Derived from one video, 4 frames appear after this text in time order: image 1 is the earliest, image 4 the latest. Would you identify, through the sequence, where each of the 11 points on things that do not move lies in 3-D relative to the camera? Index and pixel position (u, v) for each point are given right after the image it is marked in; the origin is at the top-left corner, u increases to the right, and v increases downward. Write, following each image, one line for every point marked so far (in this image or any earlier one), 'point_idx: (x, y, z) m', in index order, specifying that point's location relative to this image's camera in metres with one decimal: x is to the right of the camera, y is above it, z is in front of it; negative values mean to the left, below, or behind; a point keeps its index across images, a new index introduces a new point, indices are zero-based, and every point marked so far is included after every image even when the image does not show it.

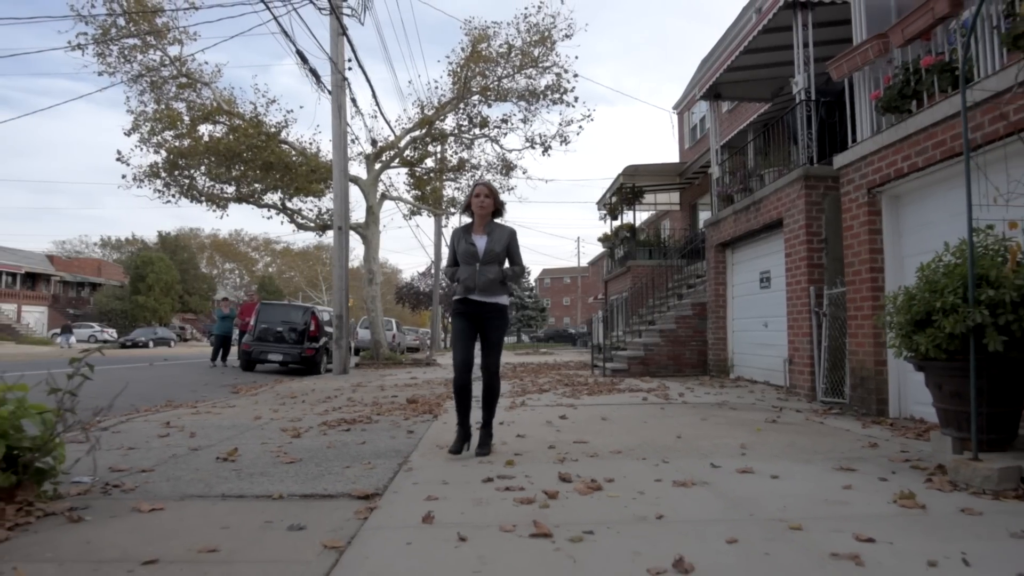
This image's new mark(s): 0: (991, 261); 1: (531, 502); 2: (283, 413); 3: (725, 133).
0: (+2.5, +0.1, +3.9) m
1: (+0.1, -1.0, +3.4) m
2: (-2.5, -1.4, +8.3) m
3: (+5.0, +3.7, +17.8) m
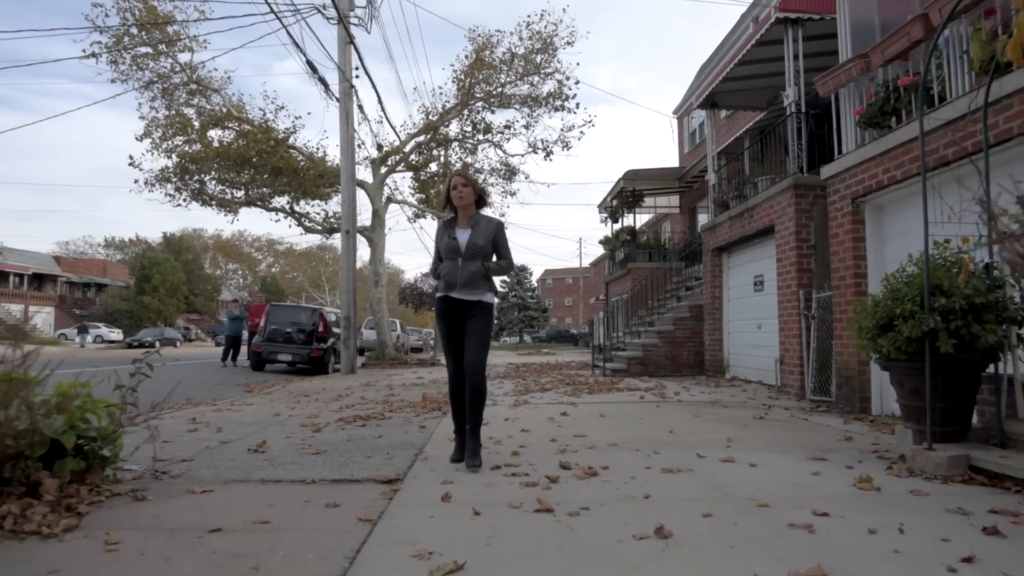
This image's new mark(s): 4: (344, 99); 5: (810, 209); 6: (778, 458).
0: (+2.5, +0.1, +4.4) m
1: (+0.1, -1.0, +3.9) m
2: (-2.5, -1.4, +8.8) m
3: (+5.1, +3.6, +18.2) m
4: (-4.2, +4.7, +18.7) m
5: (+3.8, +1.0, +9.6) m
6: (+1.7, -1.1, +4.8) m
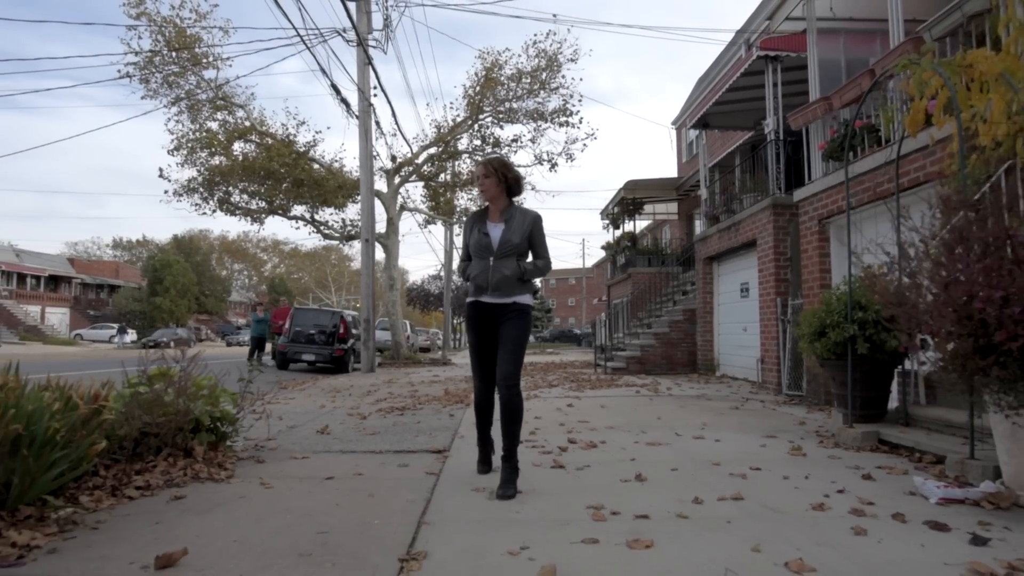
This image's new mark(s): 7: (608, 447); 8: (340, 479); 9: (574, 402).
0: (+2.7, 0.0, +5.7) m
1: (+0.3, -1.1, +5.2) m
2: (-2.3, -1.6, +10.2) m
3: (+5.3, +3.5, +19.5) m
4: (-4.0, +4.6, +20.0) m
5: (+4.0, +0.9, +10.9) m
6: (+1.8, -1.2, +6.1) m
7: (+0.7, -1.2, +5.5) m
8: (-1.0, -1.1, +4.4) m
9: (+0.8, -1.4, +9.4) m
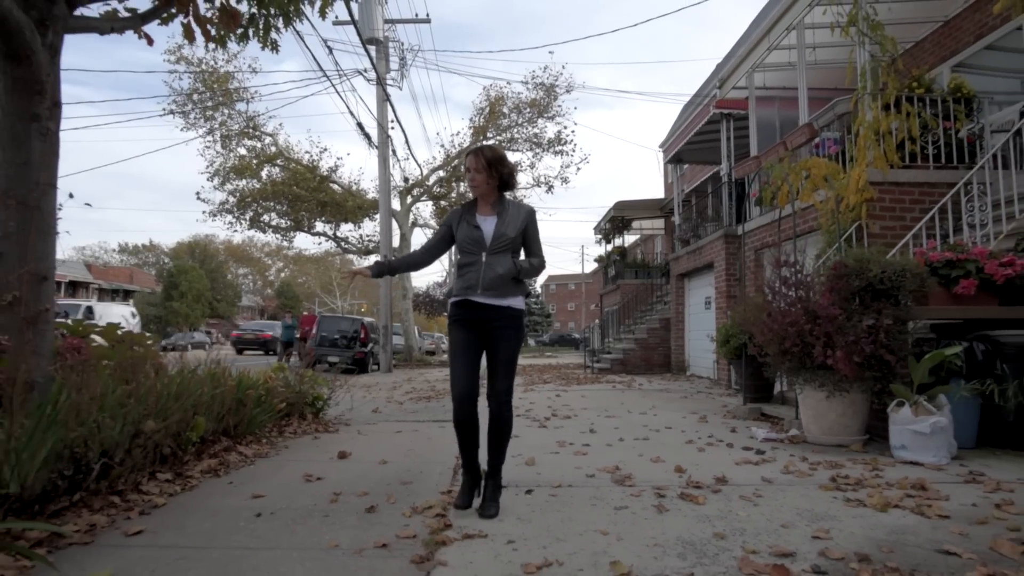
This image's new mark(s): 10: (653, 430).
0: (+2.7, -0.3, +8.3) m
1: (+0.3, -1.4, +7.8) m
2: (-2.3, -1.8, +12.8) m
3: (+5.3, +3.2, +22.1) m
4: (-3.9, +4.3, +22.6) m
5: (+4.0, +0.6, +13.5) m
6: (+1.8, -1.4, +8.7) m
7: (+0.7, -1.4, +8.1) m
8: (-1.0, -1.4, +7.0) m
9: (+0.8, -1.7, +12.0) m
10: (+1.3, -1.3, +7.0) m
